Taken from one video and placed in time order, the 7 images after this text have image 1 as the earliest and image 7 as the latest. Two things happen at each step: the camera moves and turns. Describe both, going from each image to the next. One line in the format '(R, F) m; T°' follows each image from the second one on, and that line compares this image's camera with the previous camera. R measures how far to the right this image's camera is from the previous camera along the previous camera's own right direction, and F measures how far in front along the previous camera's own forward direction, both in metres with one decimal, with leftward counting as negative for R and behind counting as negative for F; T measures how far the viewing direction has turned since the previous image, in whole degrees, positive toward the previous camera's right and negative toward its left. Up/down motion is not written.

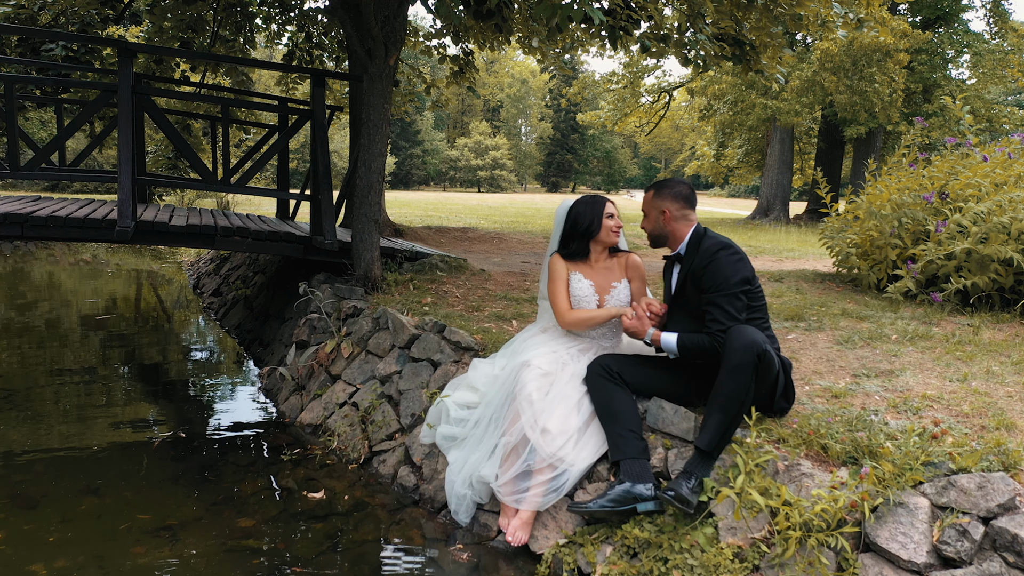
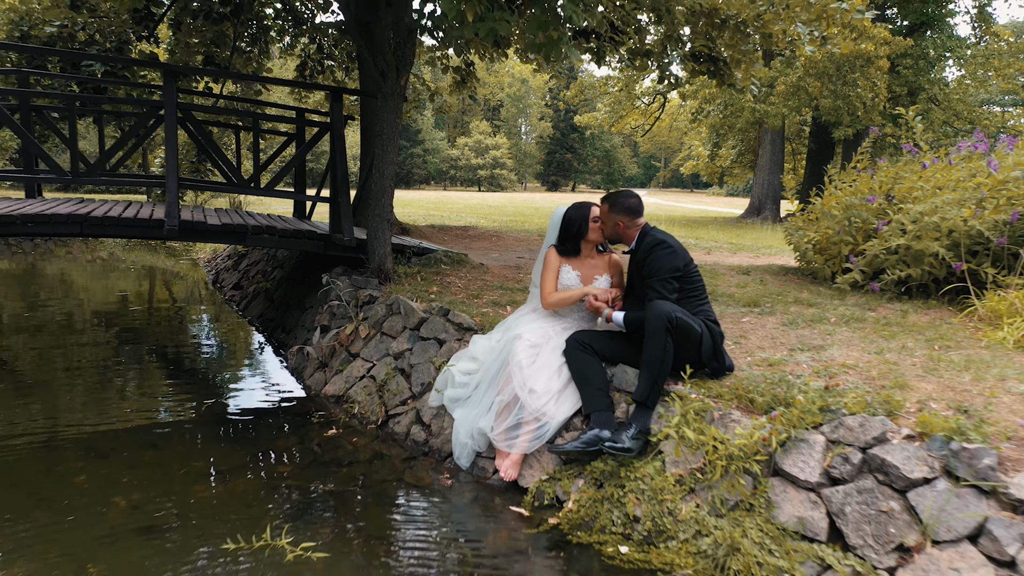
(+0.1, -0.7) m; 0°
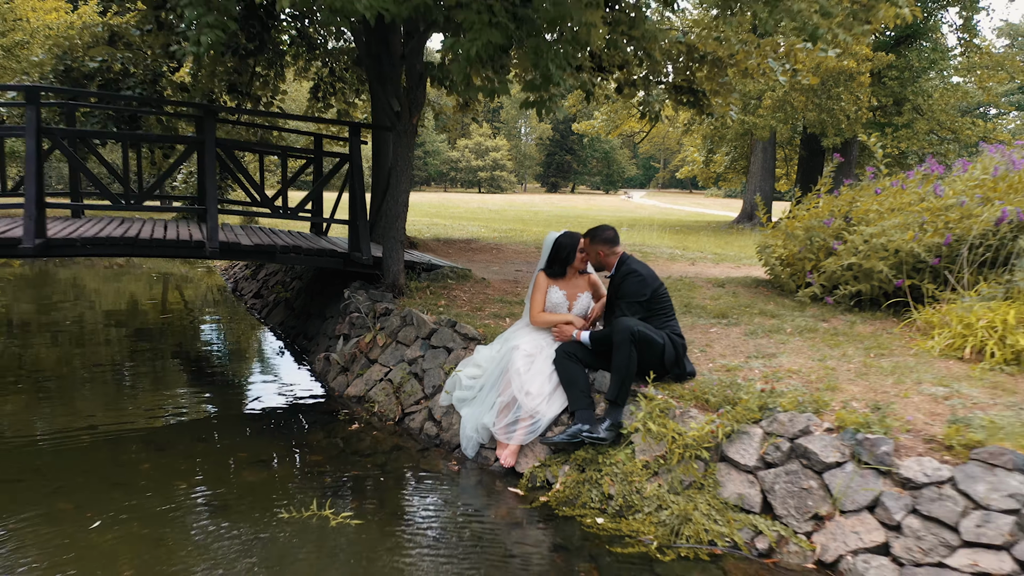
(0.0, -0.8) m; 0°
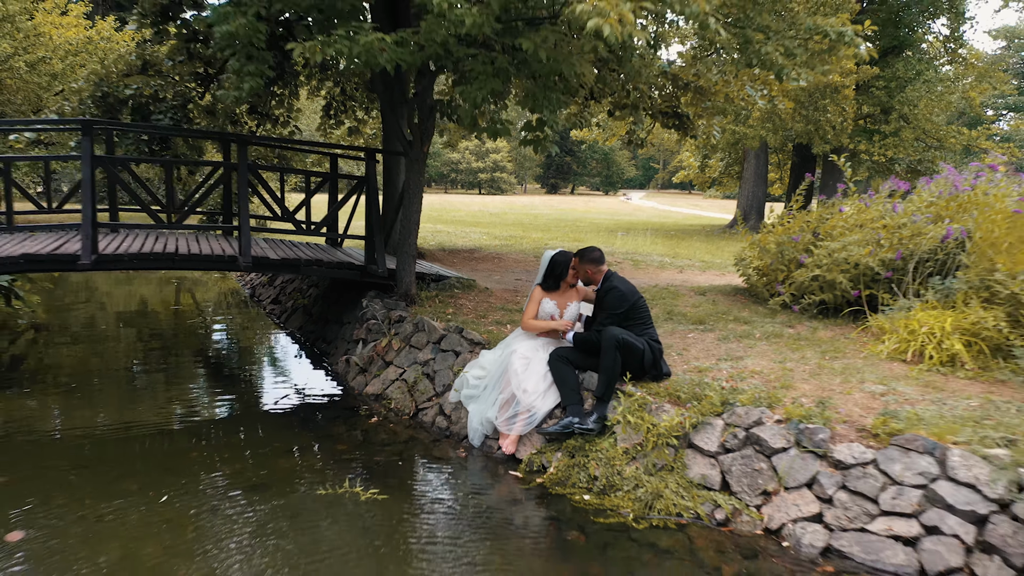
(0.0, -0.8) m; 0°
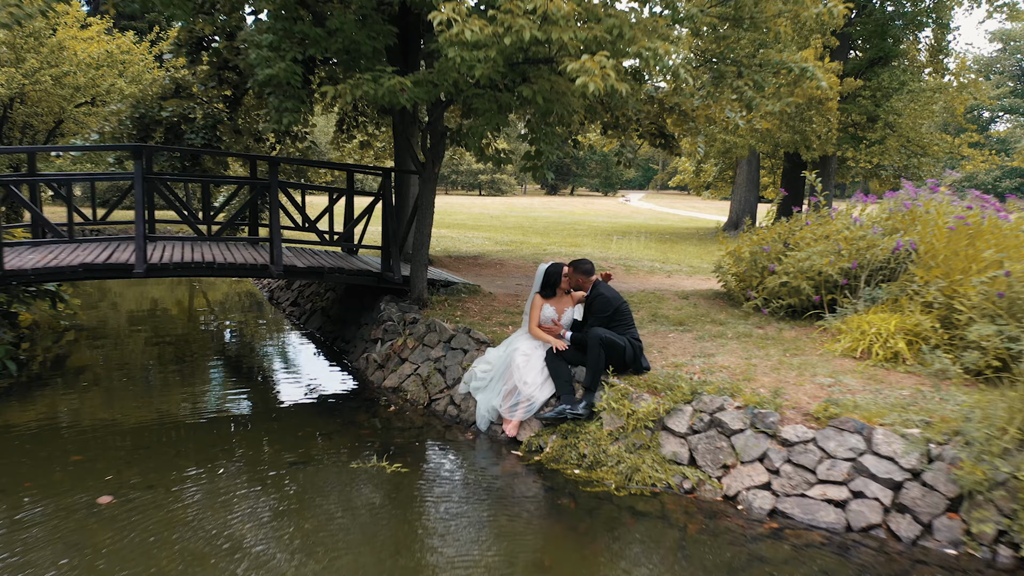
(0.0, -0.9) m; 0°
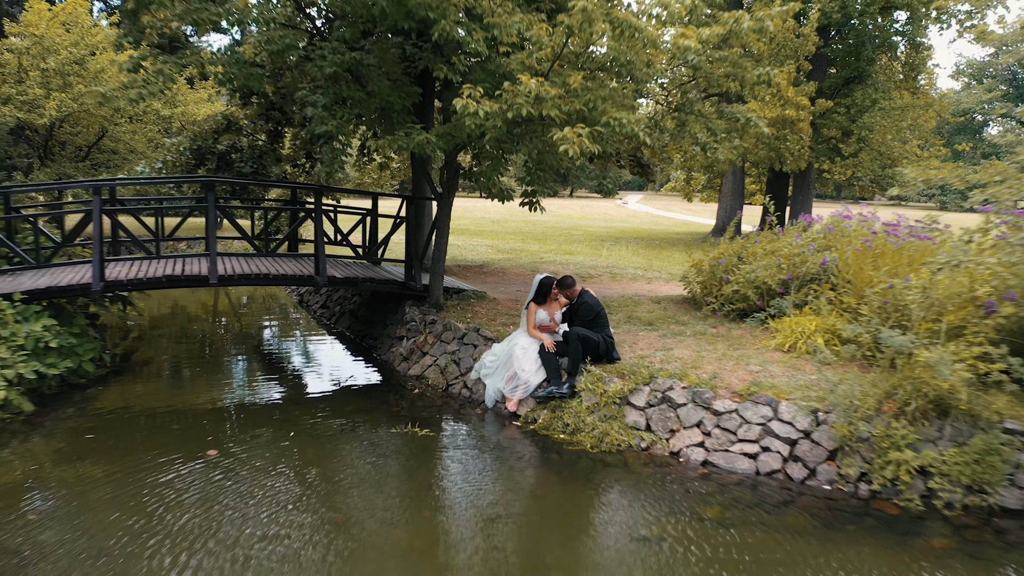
(0.0, -1.8) m; 0°
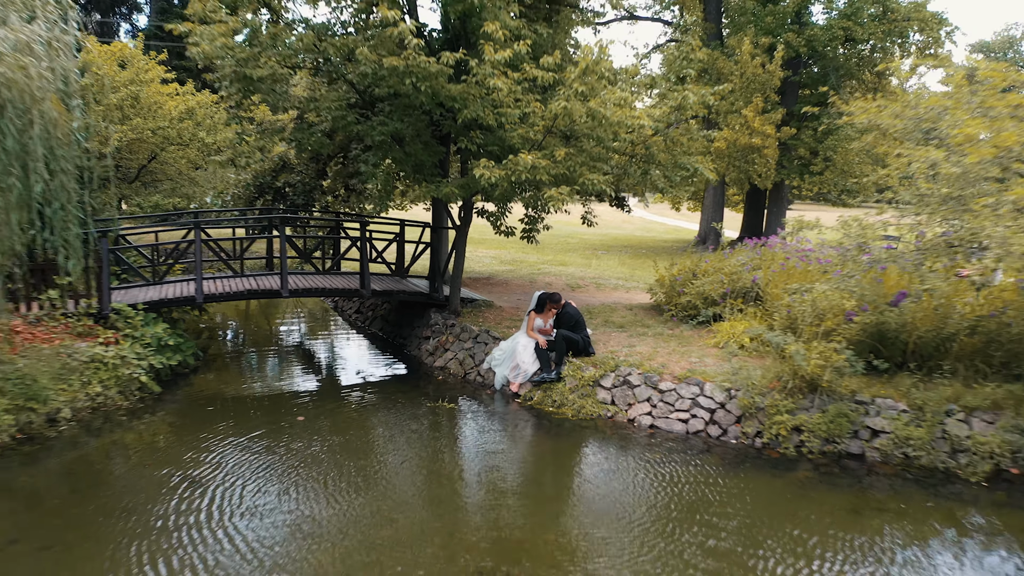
(-0.1, -2.8) m; 0°
